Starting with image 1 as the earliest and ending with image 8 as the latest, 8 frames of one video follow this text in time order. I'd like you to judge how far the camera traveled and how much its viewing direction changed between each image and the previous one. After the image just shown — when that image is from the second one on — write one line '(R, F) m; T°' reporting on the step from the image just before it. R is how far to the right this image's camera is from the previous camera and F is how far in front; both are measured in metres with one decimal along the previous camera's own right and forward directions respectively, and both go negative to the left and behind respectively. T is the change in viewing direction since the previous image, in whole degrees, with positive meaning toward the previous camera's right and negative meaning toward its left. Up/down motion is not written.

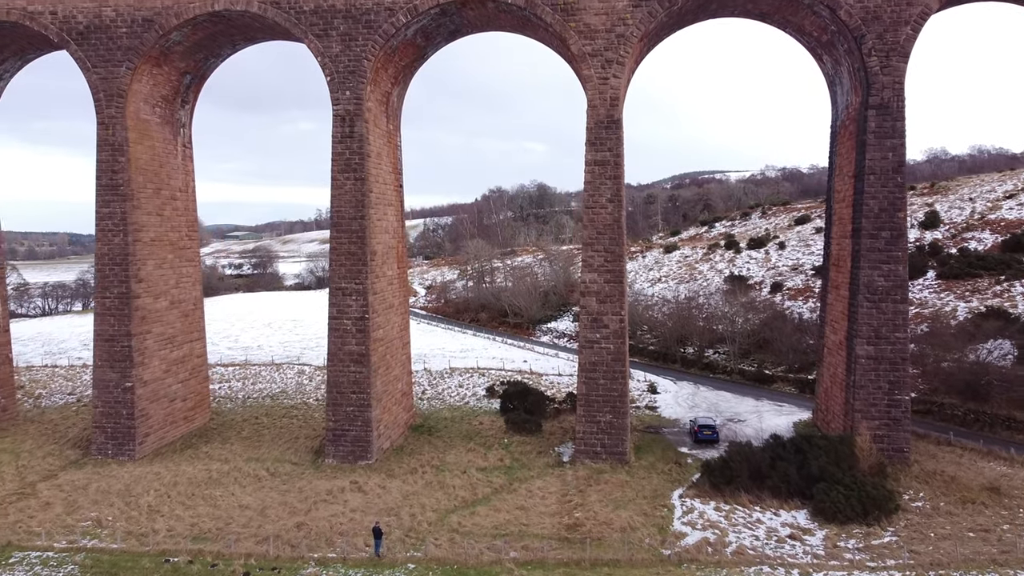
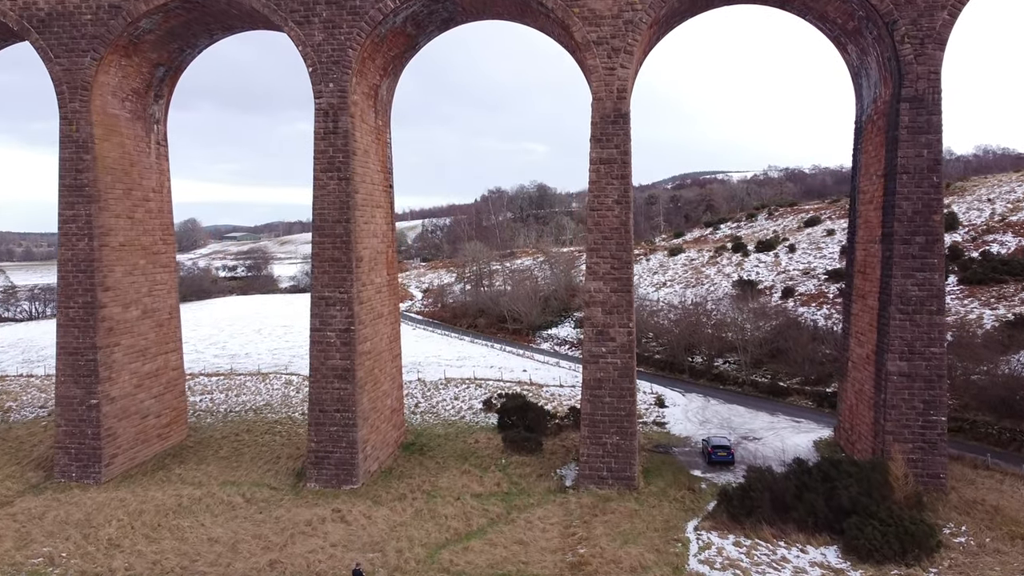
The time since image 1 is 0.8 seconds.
(0.0, +0.7) m; 0°
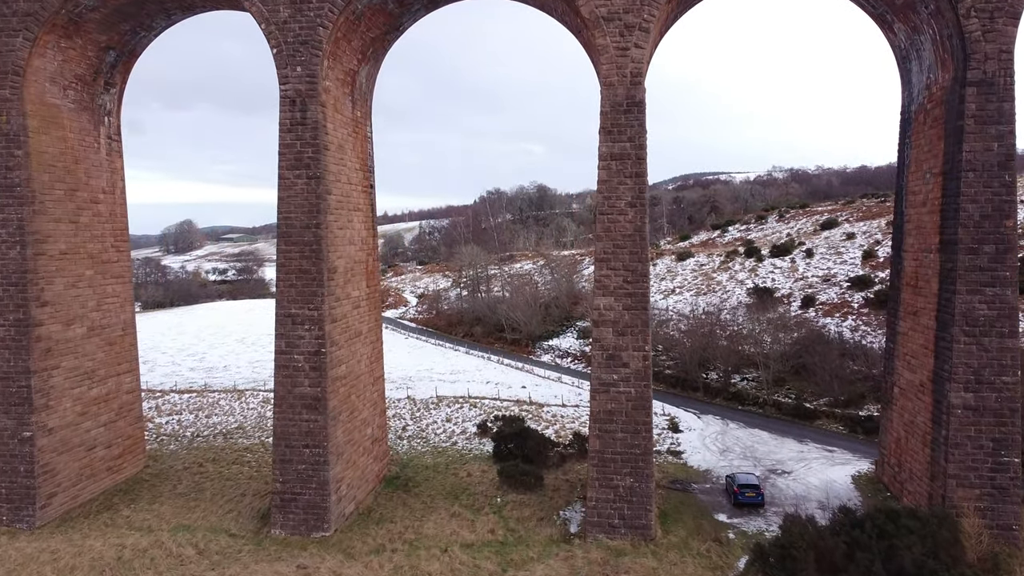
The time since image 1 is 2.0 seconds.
(0.0, +1.0) m; 0°
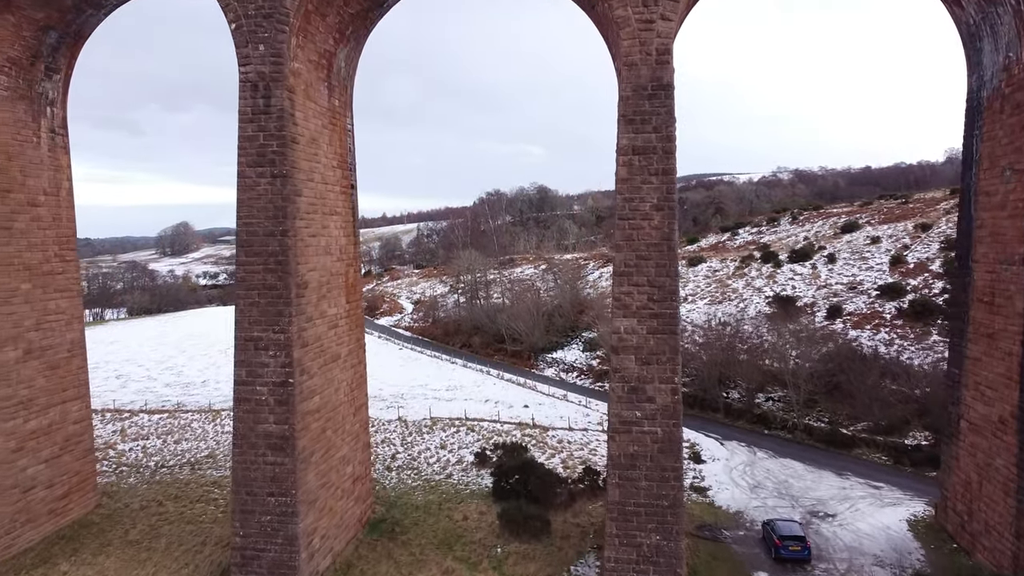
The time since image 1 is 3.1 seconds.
(0.0, +1.0) m; 0°
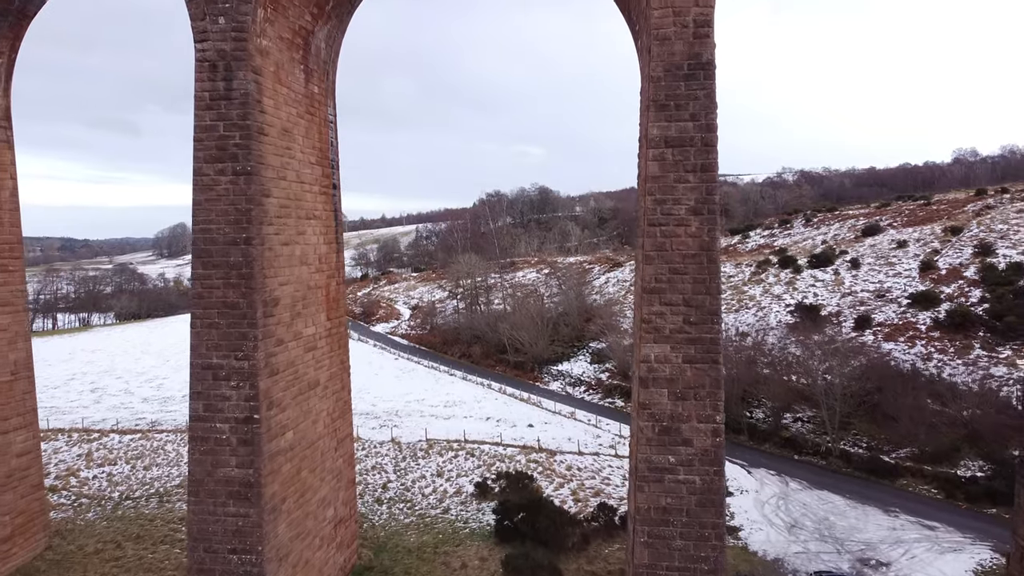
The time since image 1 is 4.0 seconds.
(-0.1, +0.9) m; 0°
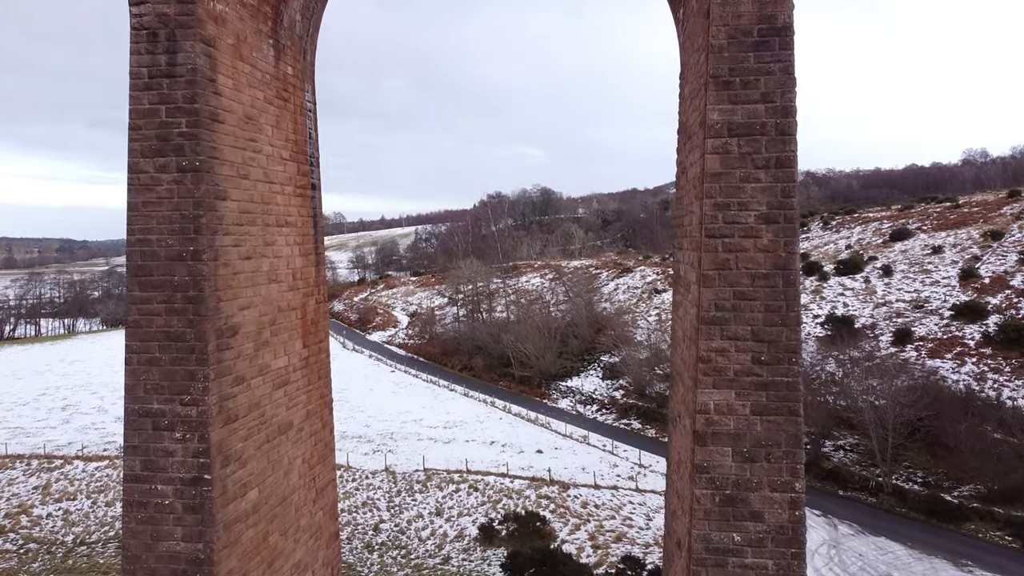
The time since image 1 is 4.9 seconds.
(-0.1, +1.0) m; 0°
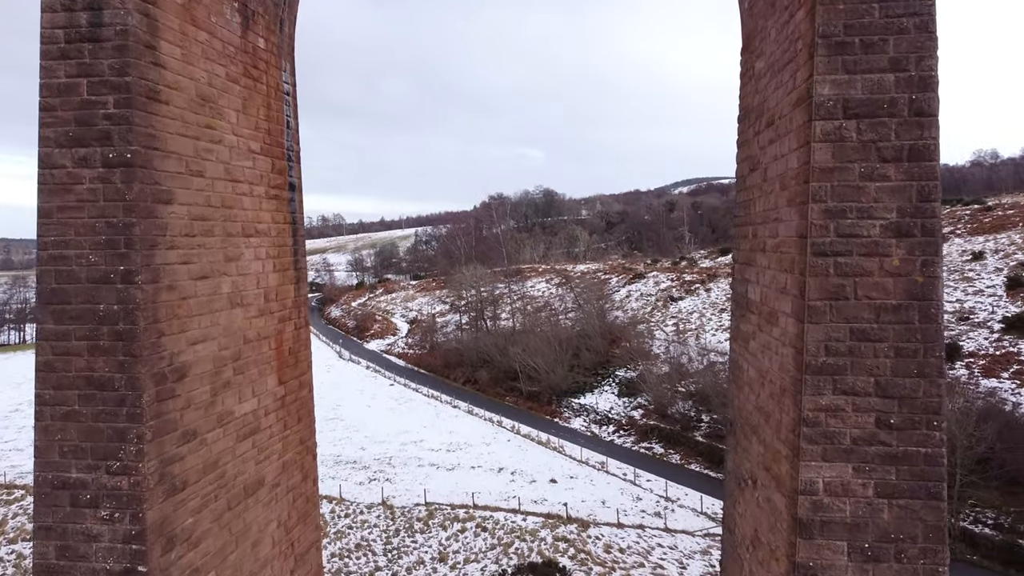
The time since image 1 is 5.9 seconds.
(-0.1, +0.9) m; 0°
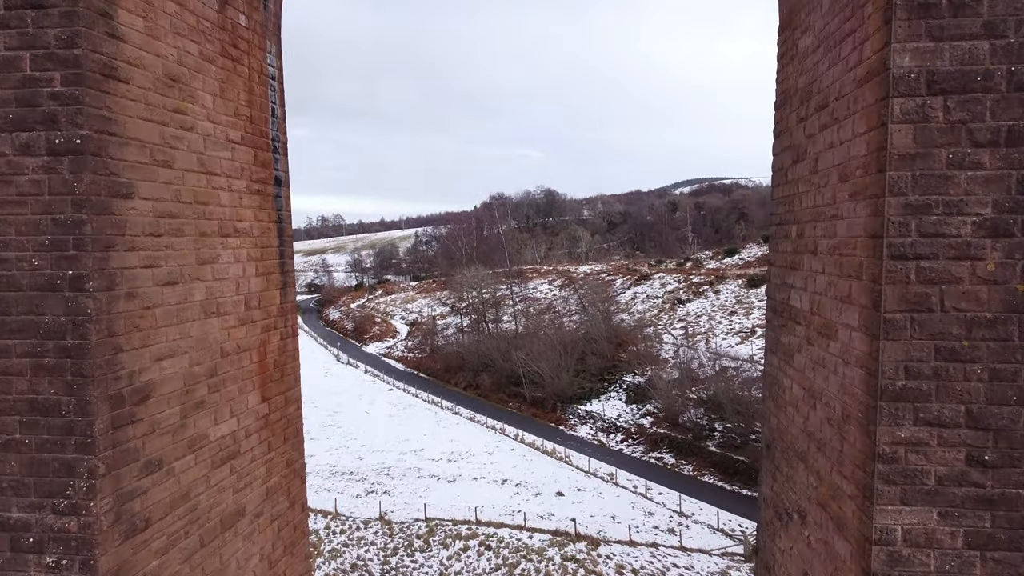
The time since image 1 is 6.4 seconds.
(-0.1, +0.4) m; 0°
